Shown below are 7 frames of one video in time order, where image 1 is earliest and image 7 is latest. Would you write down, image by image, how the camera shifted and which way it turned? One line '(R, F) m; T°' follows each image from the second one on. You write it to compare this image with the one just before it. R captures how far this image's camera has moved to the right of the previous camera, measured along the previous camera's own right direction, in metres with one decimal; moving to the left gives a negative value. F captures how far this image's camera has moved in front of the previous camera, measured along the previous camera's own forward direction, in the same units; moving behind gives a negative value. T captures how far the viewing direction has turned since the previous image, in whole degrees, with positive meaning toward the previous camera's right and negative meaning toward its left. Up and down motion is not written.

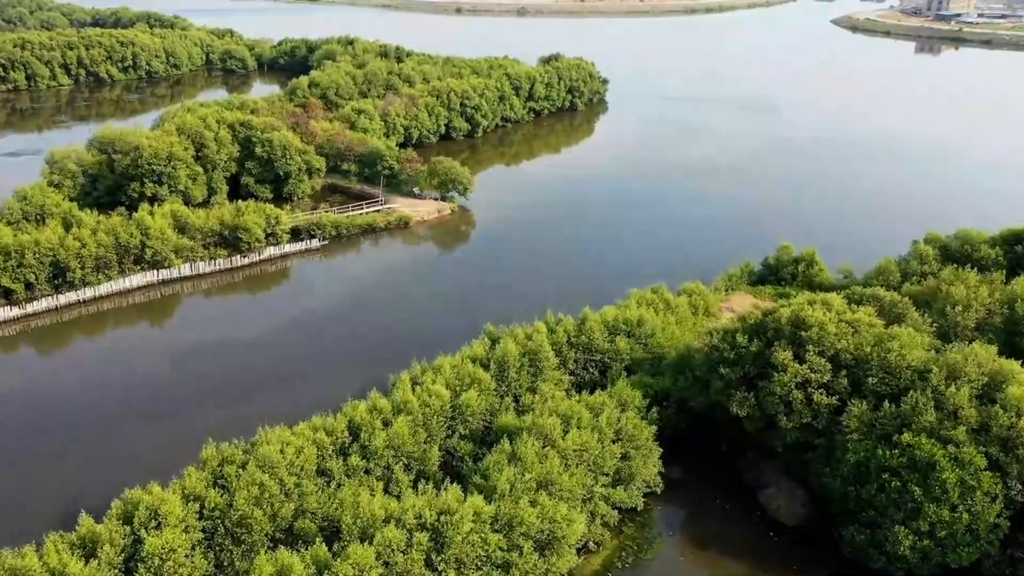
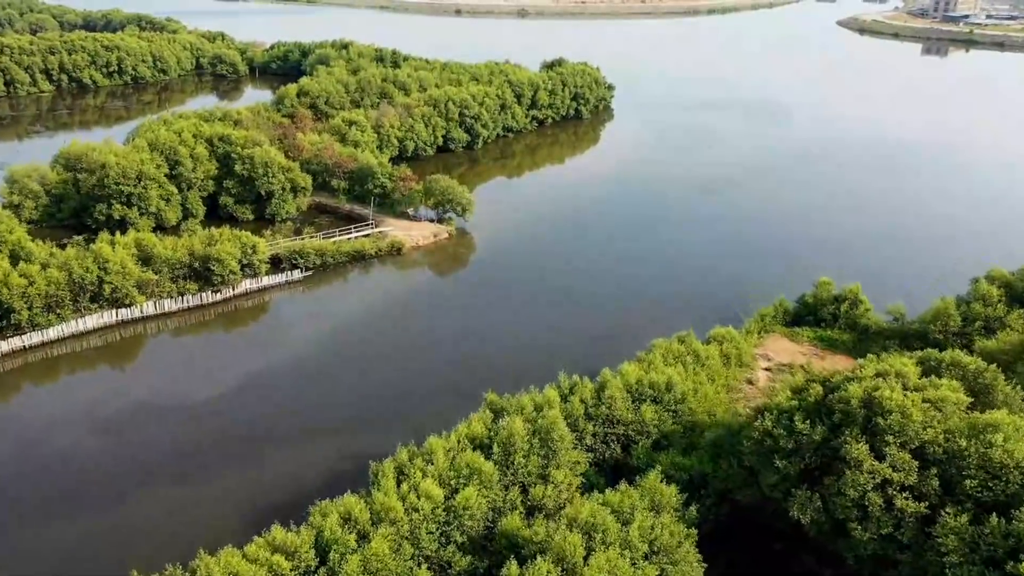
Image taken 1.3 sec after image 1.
(-0.2, +4.9) m; 0°
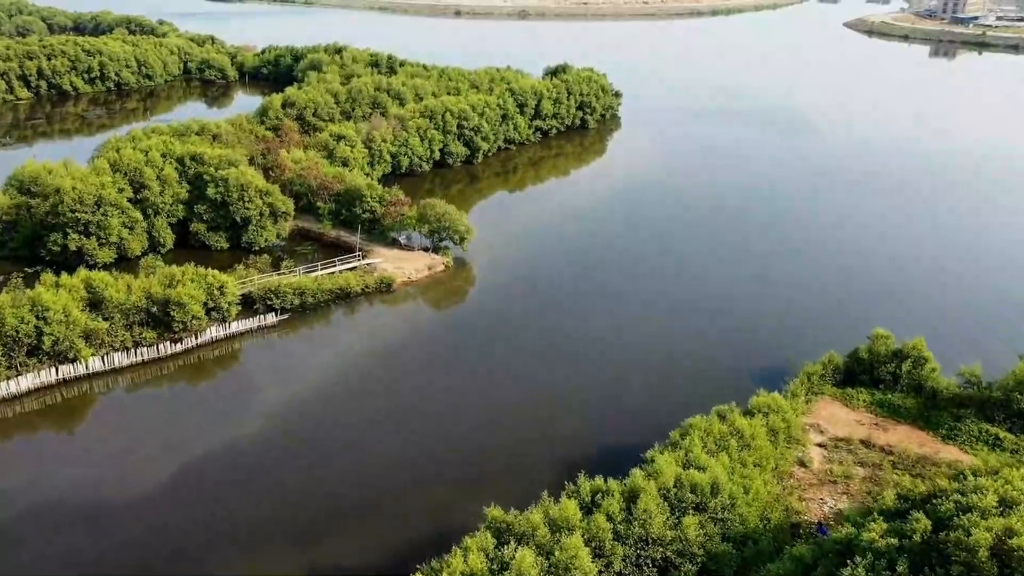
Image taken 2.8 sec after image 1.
(-0.2, +5.4) m; 0°
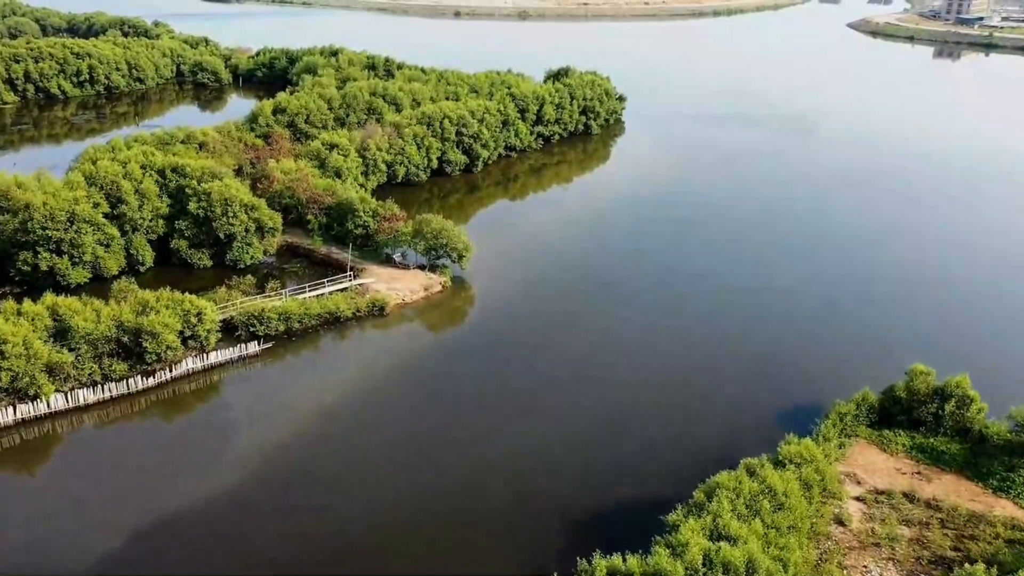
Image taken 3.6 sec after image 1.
(-0.1, +2.9) m; 0°
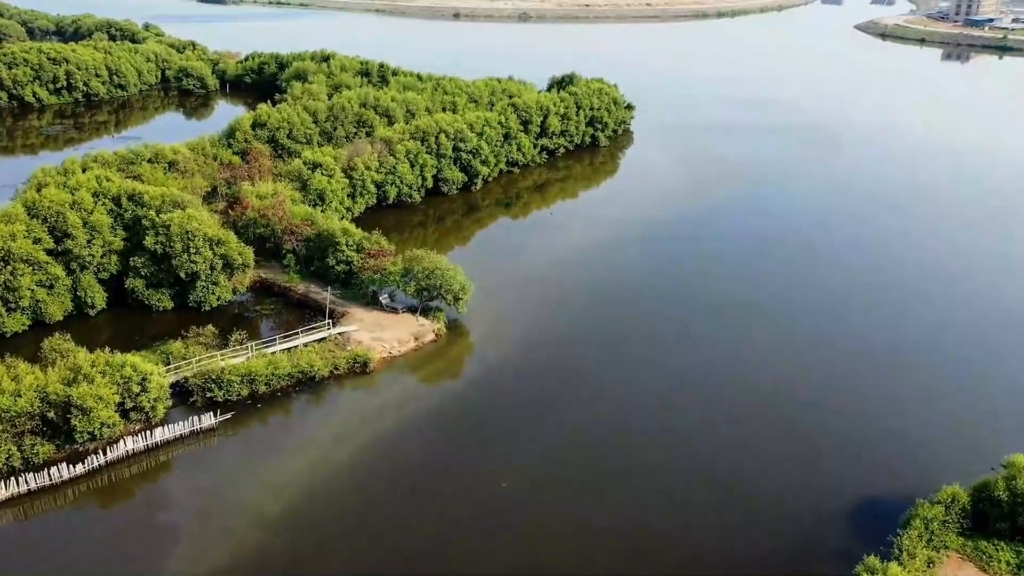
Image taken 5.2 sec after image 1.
(-0.2, +5.7) m; 0°
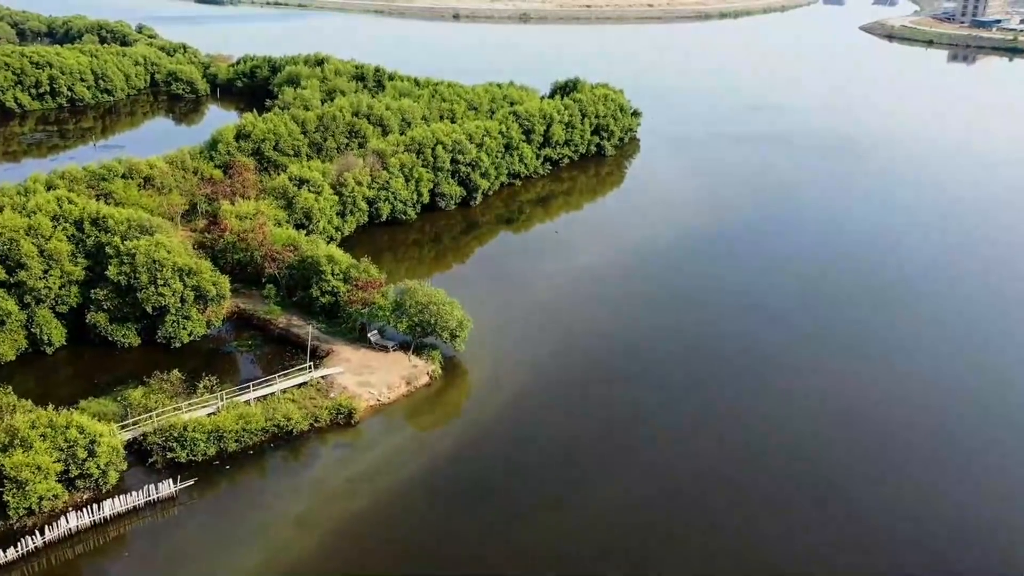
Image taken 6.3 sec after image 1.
(-0.1, +3.9) m; 0°
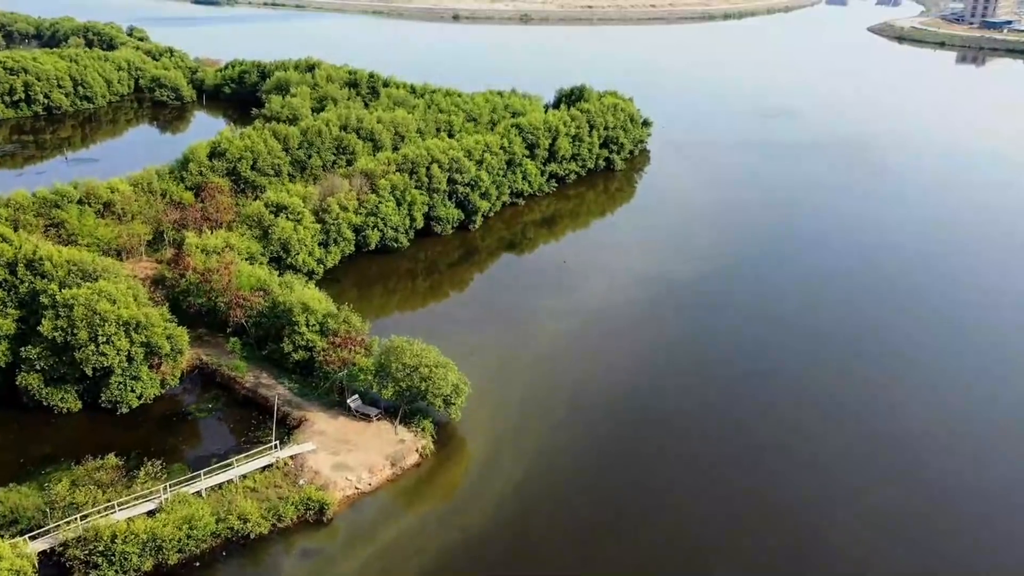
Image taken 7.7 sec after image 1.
(-0.2, +5.4) m; 0°
